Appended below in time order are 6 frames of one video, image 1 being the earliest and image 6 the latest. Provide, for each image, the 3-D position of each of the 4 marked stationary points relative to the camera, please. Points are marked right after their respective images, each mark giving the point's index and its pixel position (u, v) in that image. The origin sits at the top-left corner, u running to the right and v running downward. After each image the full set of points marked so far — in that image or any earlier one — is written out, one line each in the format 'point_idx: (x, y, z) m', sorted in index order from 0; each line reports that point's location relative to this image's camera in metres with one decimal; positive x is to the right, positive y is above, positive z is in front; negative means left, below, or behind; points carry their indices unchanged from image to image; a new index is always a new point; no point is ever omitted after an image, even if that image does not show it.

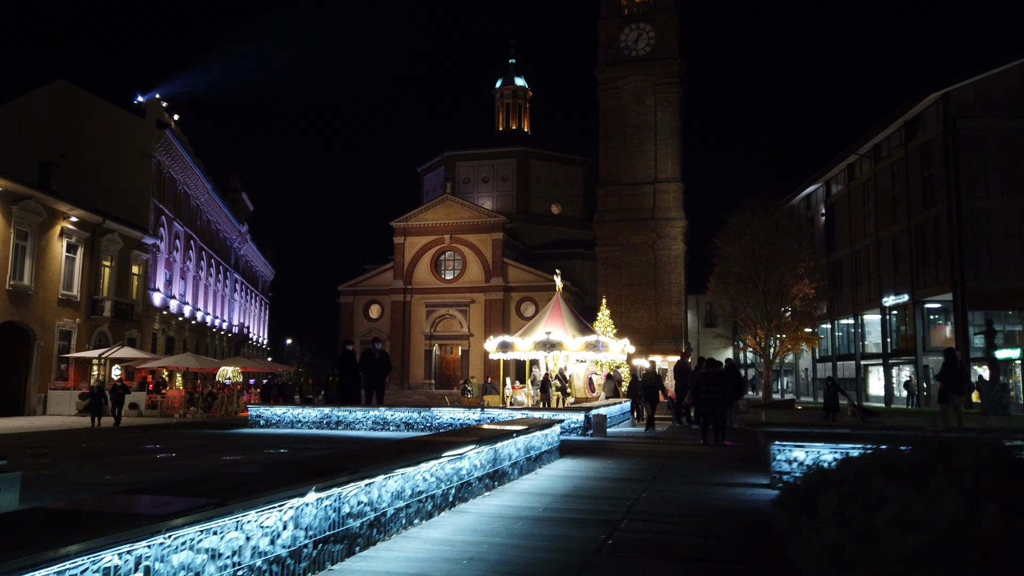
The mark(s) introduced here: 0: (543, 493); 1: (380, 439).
0: (+0.3, -2.2, +8.3) m
1: (-2.7, -3.1, +15.1) m
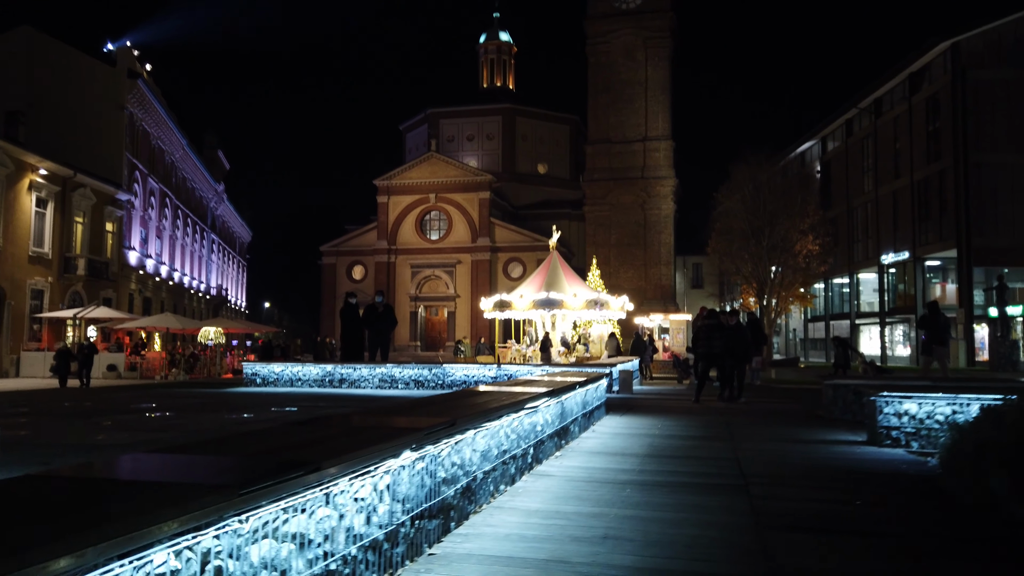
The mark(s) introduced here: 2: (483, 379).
0: (+1.0, -1.5, +7.1) m
1: (-2.2, -2.0, +13.9) m
2: (-0.6, -2.0, +16.5) m
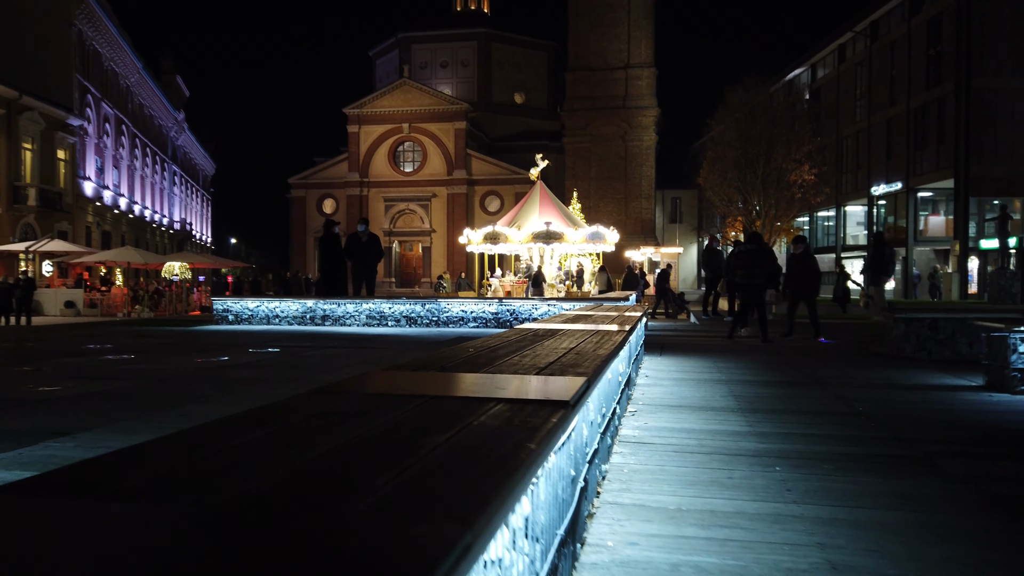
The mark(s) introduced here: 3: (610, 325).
0: (+1.4, -0.9, +5.6) m
1: (-2.1, -0.8, +12.3) m
2: (-0.6, -0.6, +15.0) m
3: (+0.8, -0.3, +6.2) m
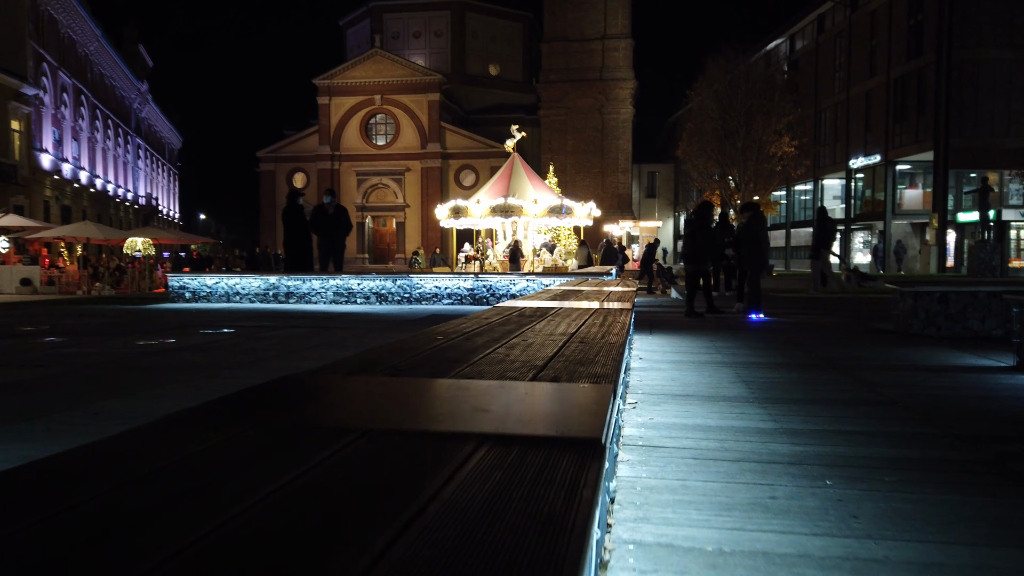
0: (+1.3, -0.7, +4.9) m
1: (-2.4, -0.4, +11.4) m
2: (-1.0, -0.1, +14.1) m
3: (+0.7, -0.1, +5.4) m
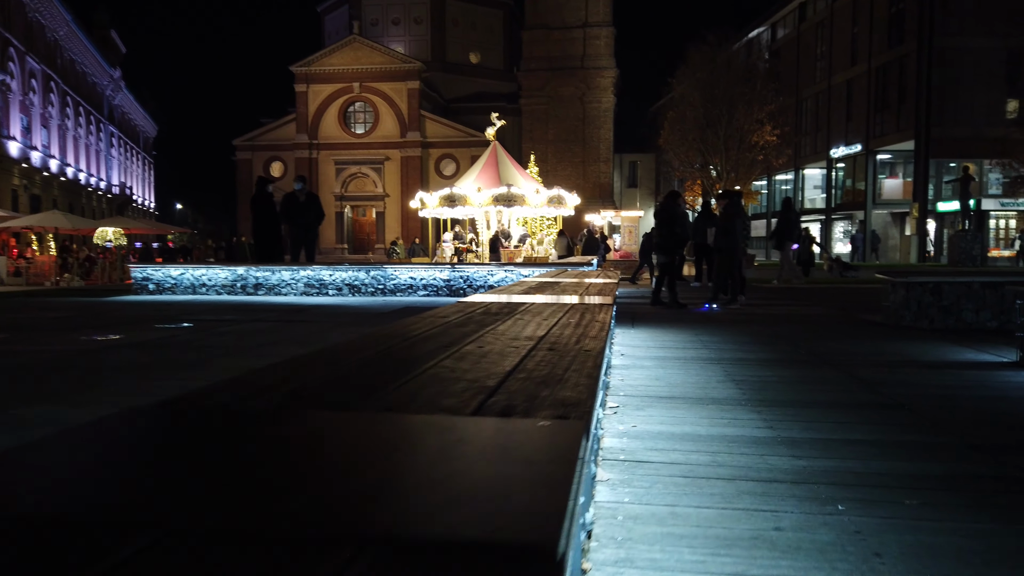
0: (+1.1, -0.6, +4.5) m
1: (-2.7, -0.3, +10.9) m
2: (-1.4, +0.1, +13.7) m
3: (+0.5, 0.0, +5.0) m
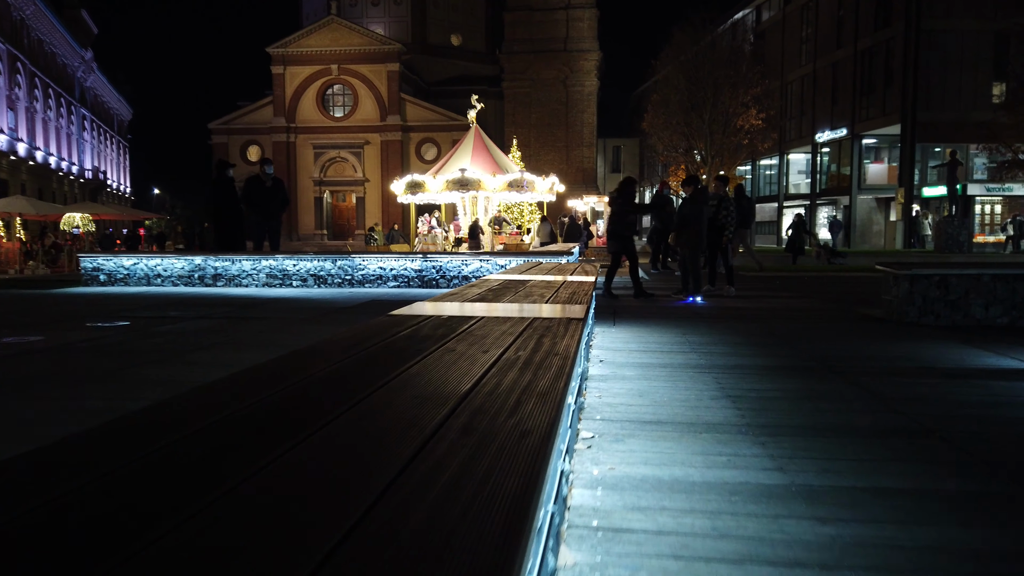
0: (+0.9, -0.6, +3.8) m
1: (-3.1, -0.2, +10.1) m
2: (-1.9, +0.2, +12.9) m
3: (+0.2, 0.0, +4.3) m
